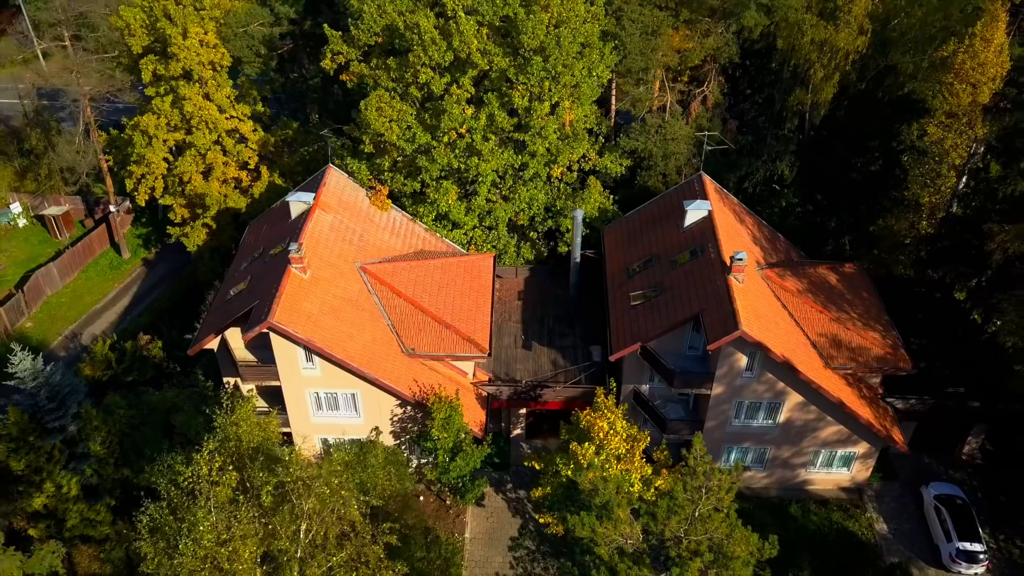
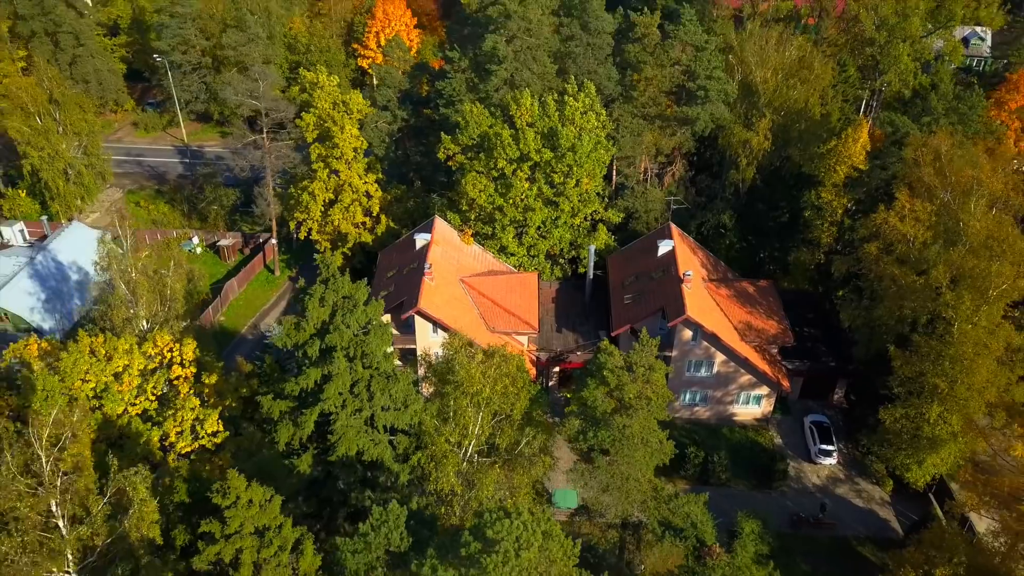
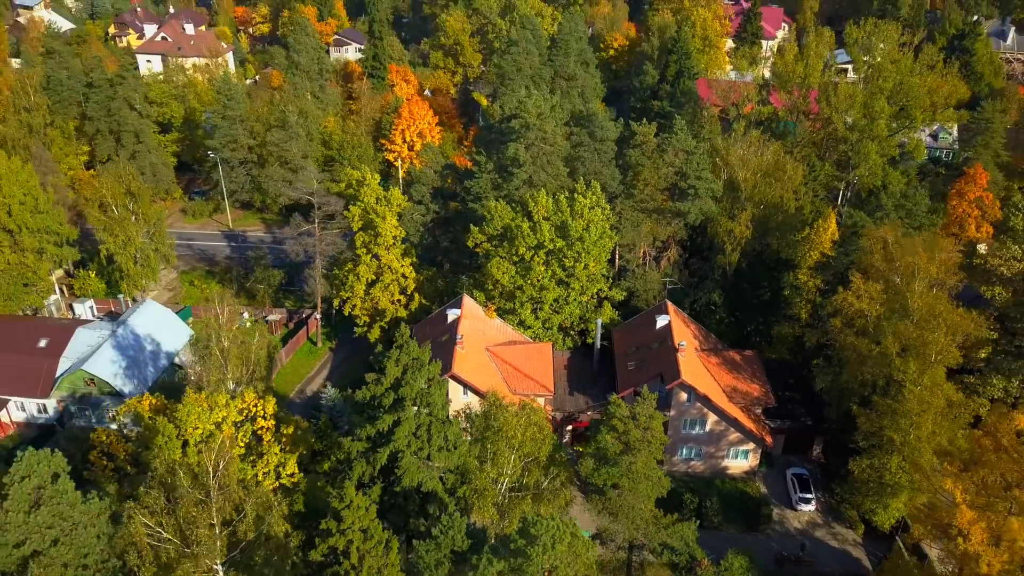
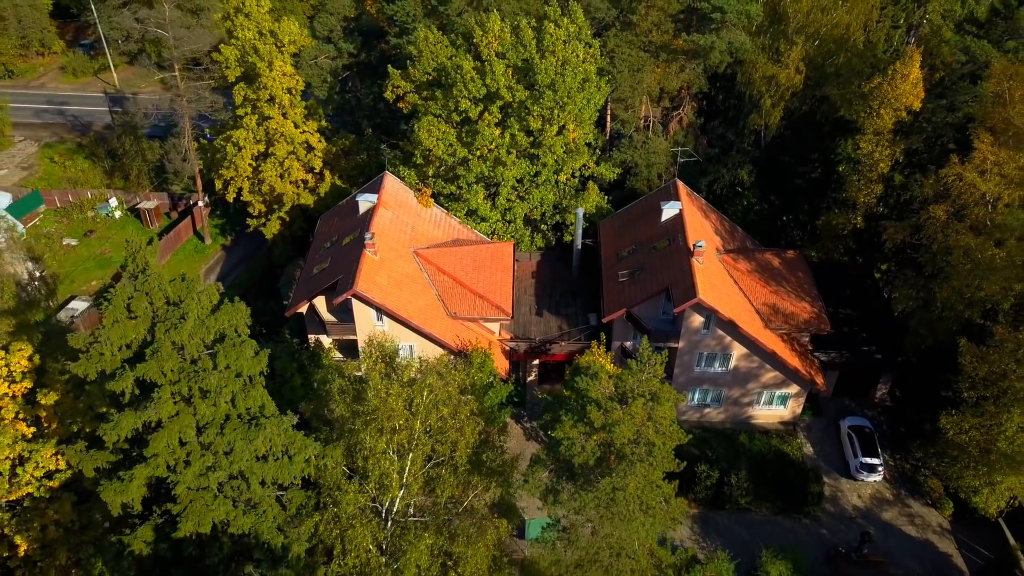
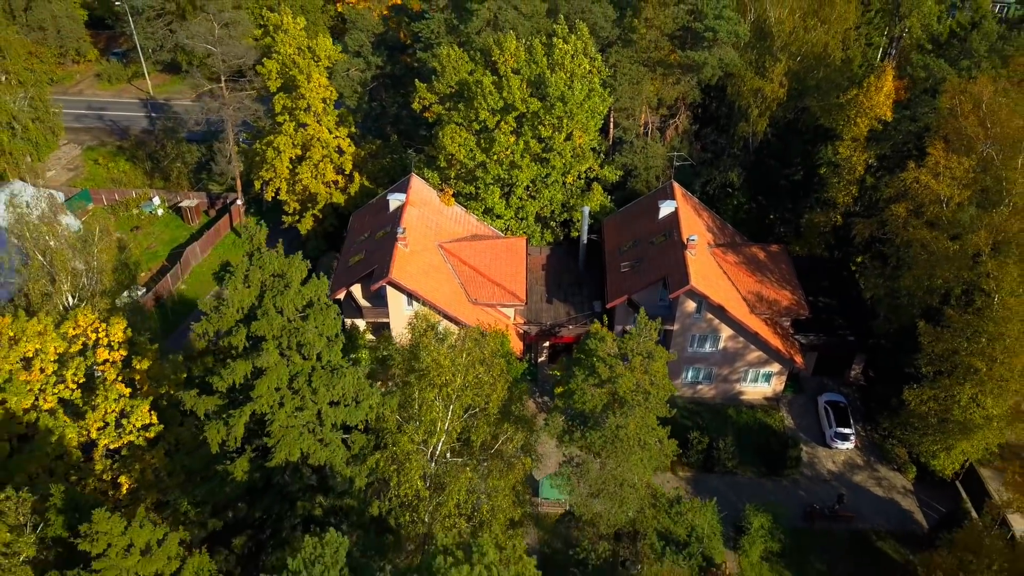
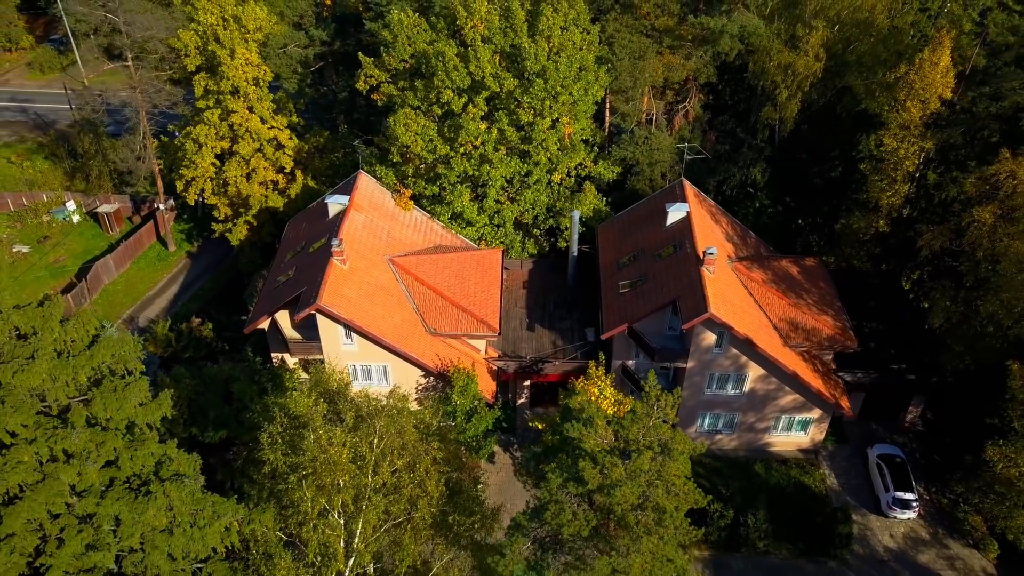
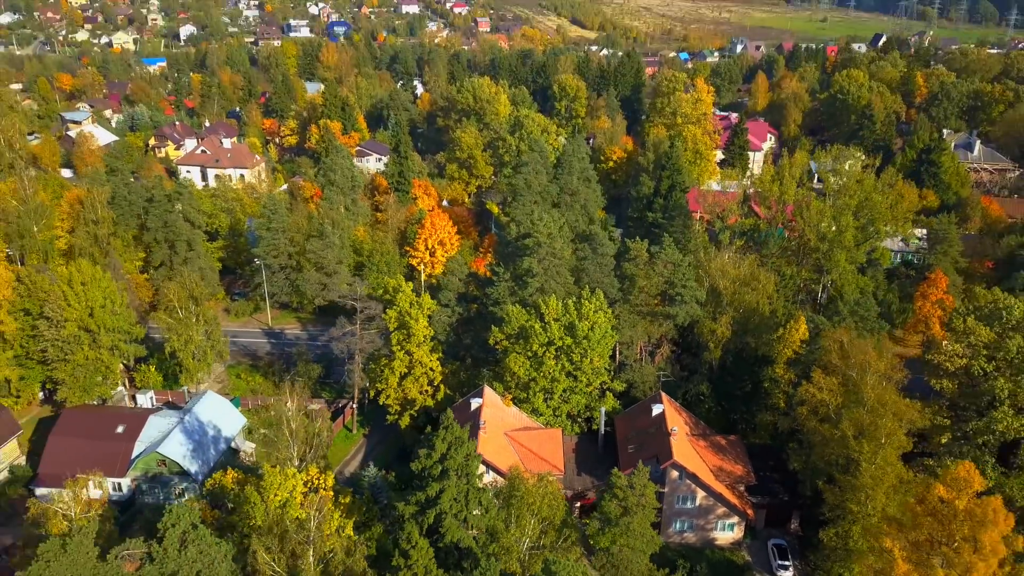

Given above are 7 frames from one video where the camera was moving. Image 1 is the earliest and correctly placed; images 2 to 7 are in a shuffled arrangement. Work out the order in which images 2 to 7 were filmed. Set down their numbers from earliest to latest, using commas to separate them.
6, 4, 5, 2, 3, 7
